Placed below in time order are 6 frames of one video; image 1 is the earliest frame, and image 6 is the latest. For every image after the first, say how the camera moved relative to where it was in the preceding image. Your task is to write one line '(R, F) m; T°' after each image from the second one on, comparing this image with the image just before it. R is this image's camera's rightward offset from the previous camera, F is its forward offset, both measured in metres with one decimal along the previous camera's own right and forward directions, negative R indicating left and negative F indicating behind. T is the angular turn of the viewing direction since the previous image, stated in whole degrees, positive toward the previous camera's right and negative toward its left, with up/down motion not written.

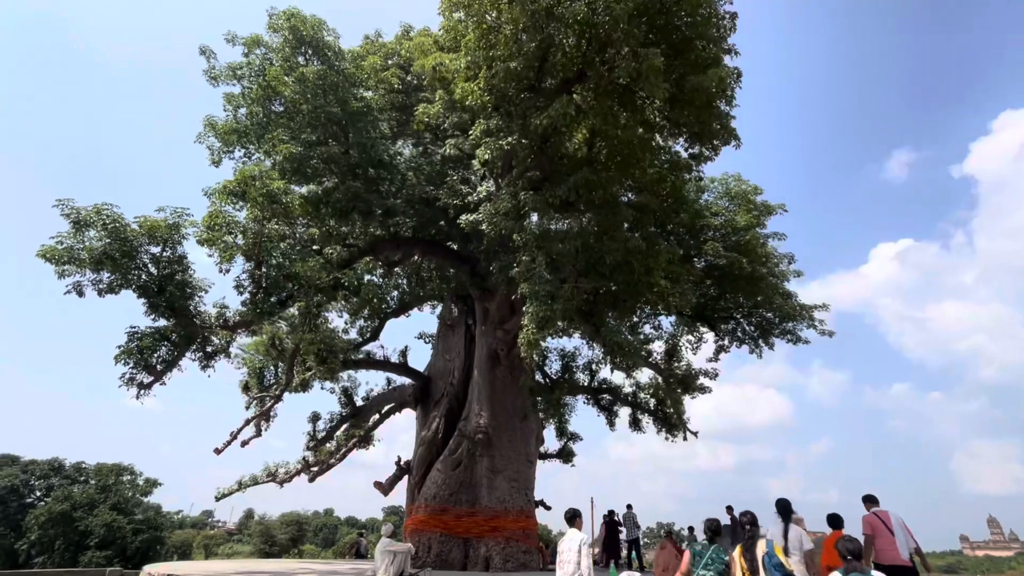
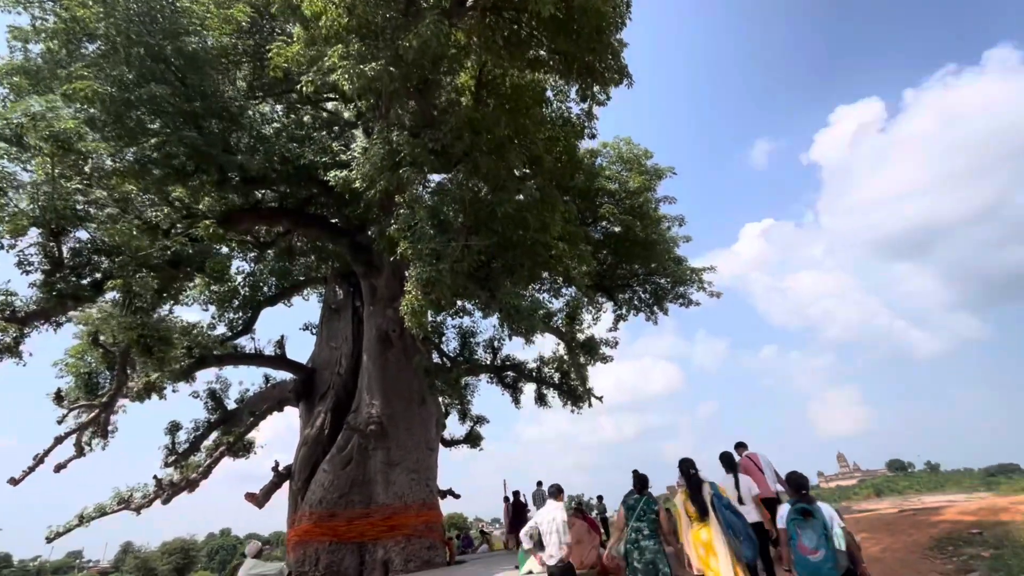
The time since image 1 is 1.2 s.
(+0.3, +0.9) m; +11°
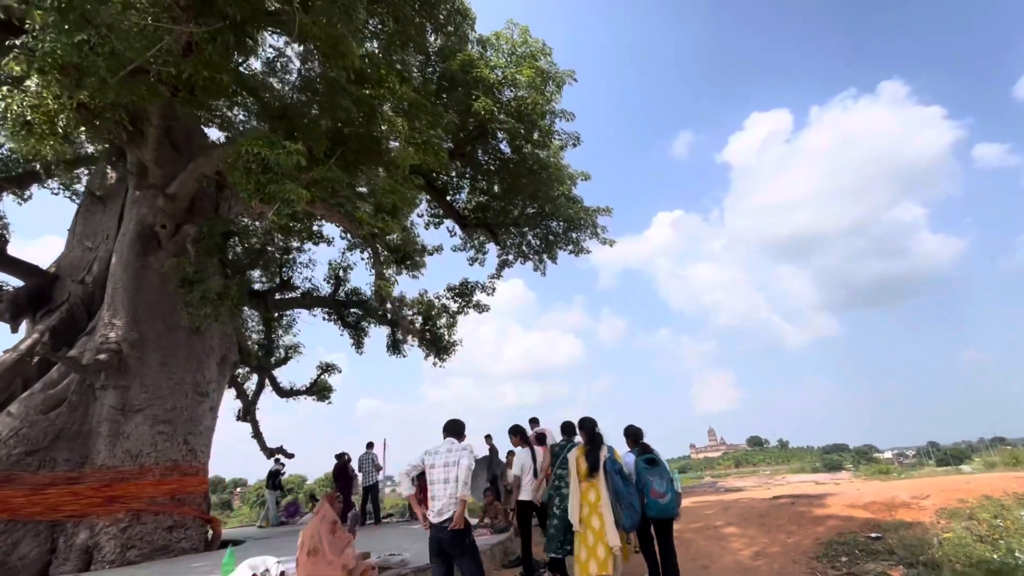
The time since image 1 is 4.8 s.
(+1.6, +2.5) m; +10°
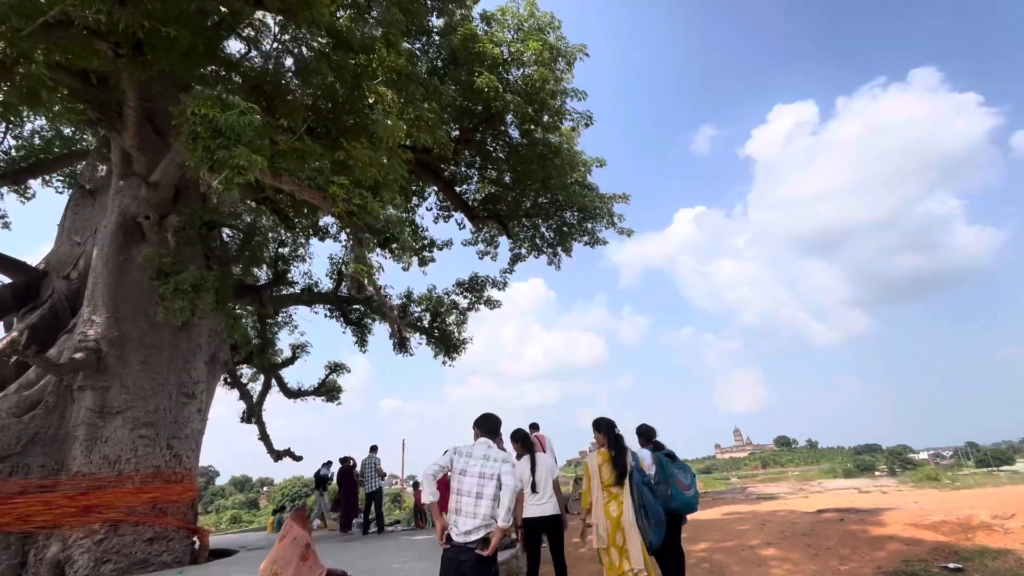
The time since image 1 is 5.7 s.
(+0.2, +0.7) m; -2°
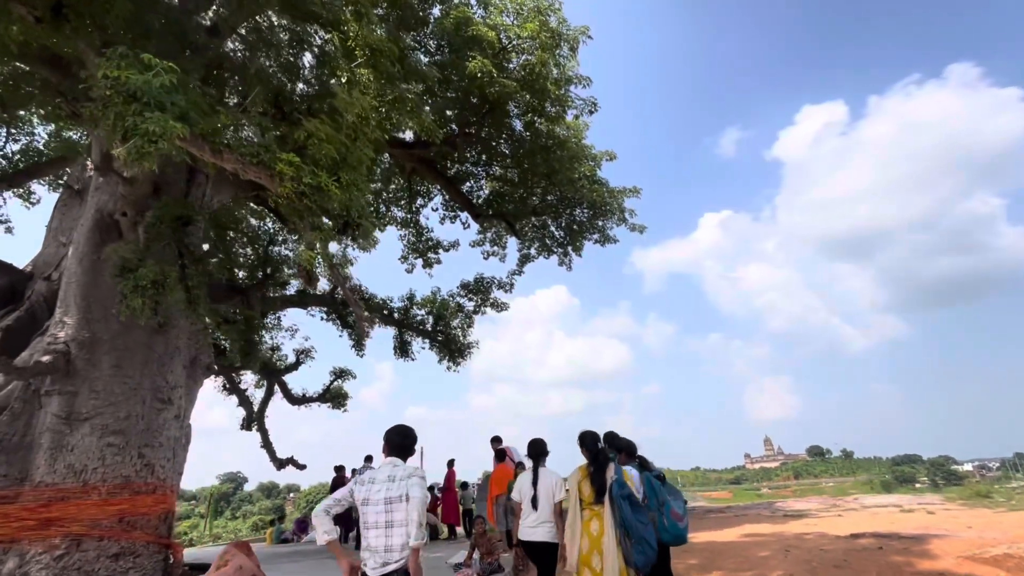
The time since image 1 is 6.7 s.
(+0.4, +0.6) m; -3°
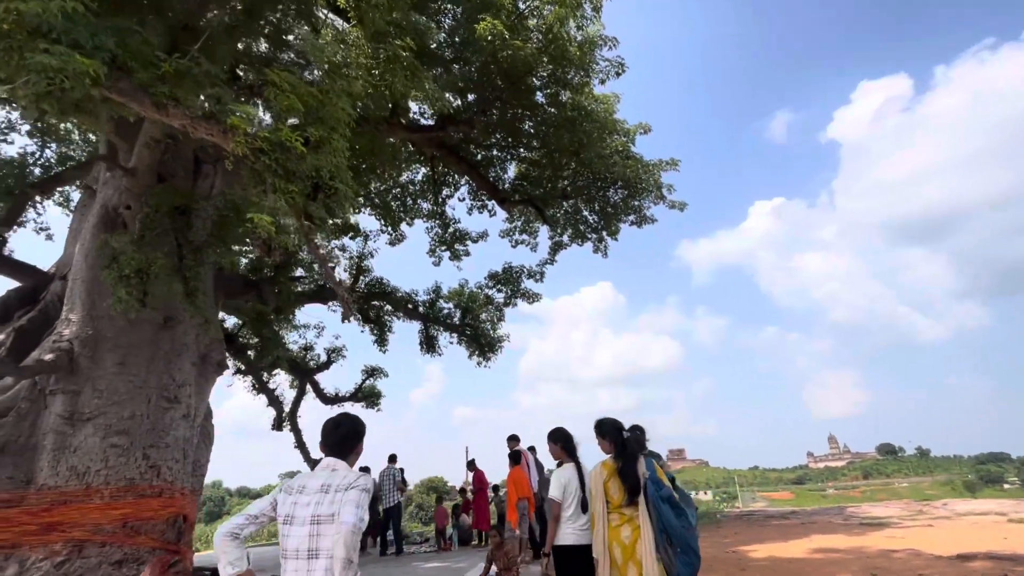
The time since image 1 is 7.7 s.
(+0.3, +0.8) m; -5°
